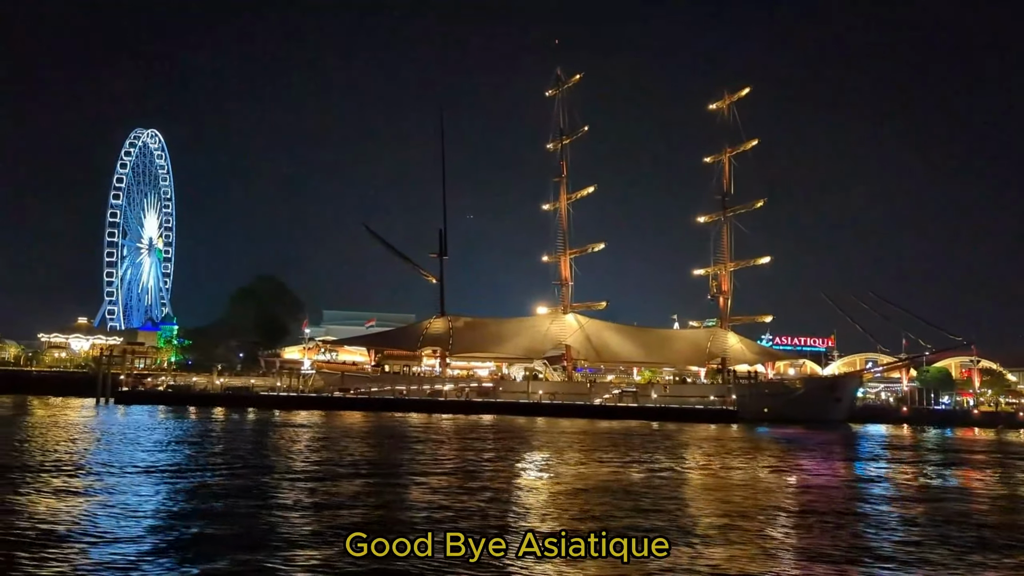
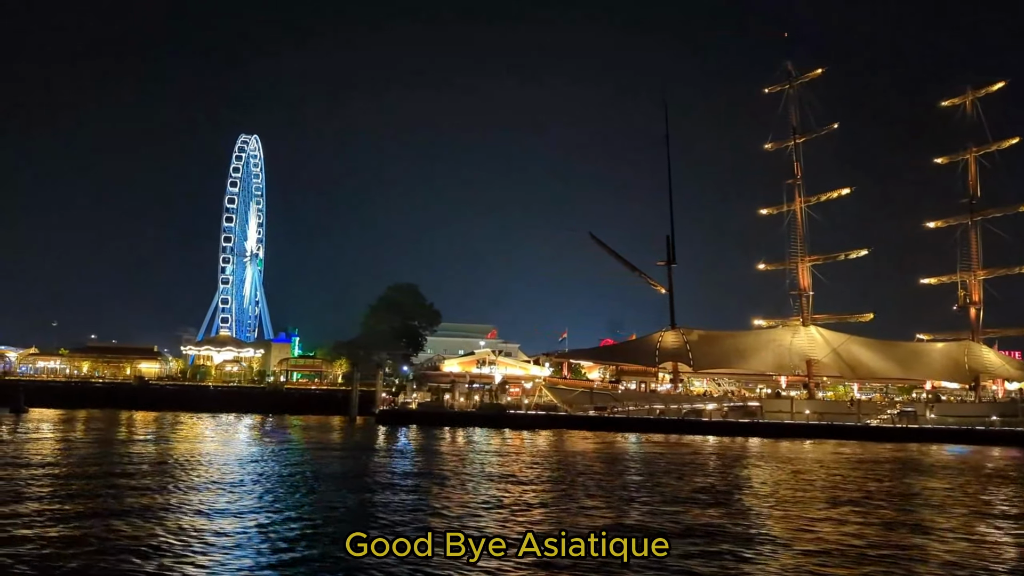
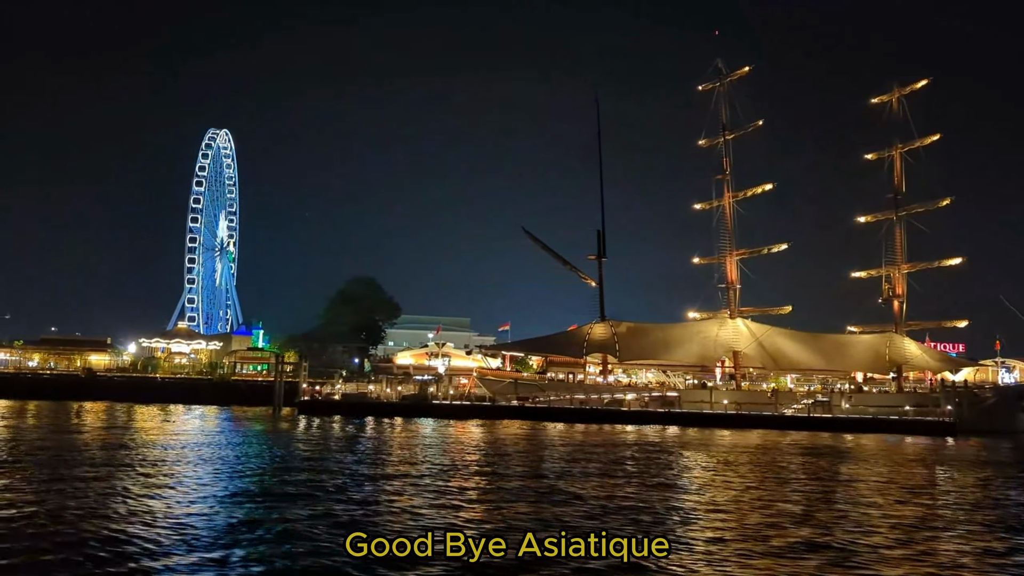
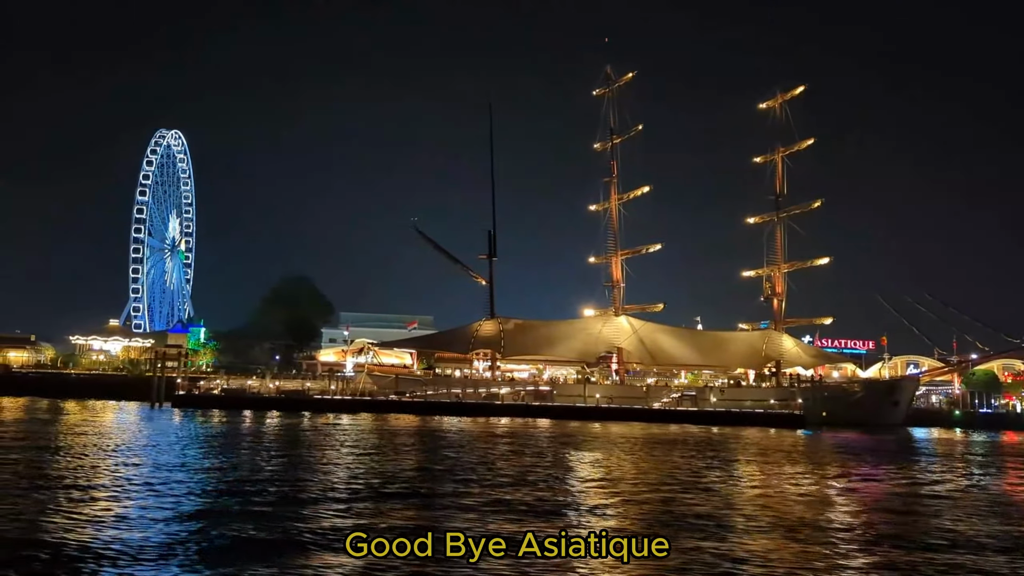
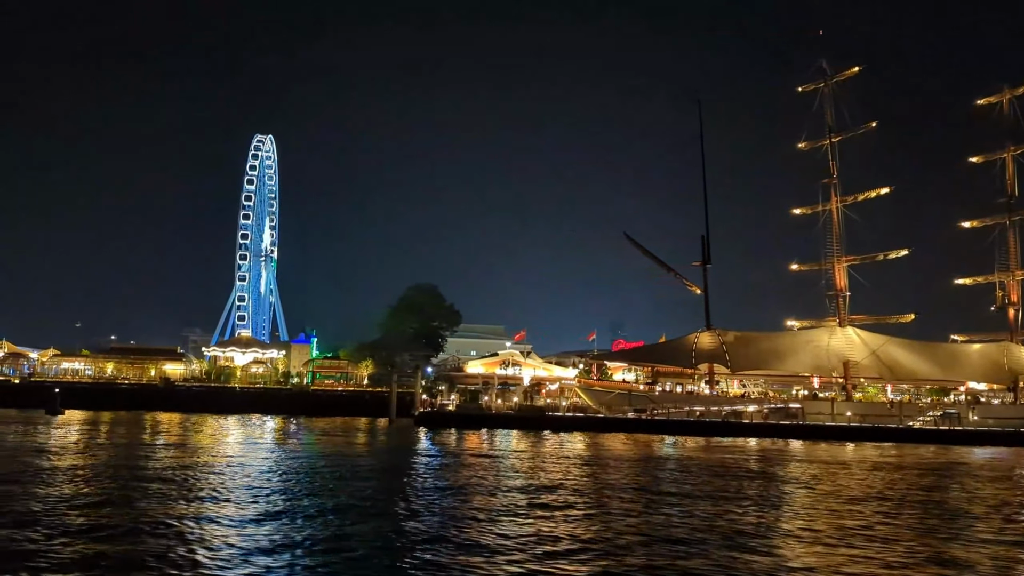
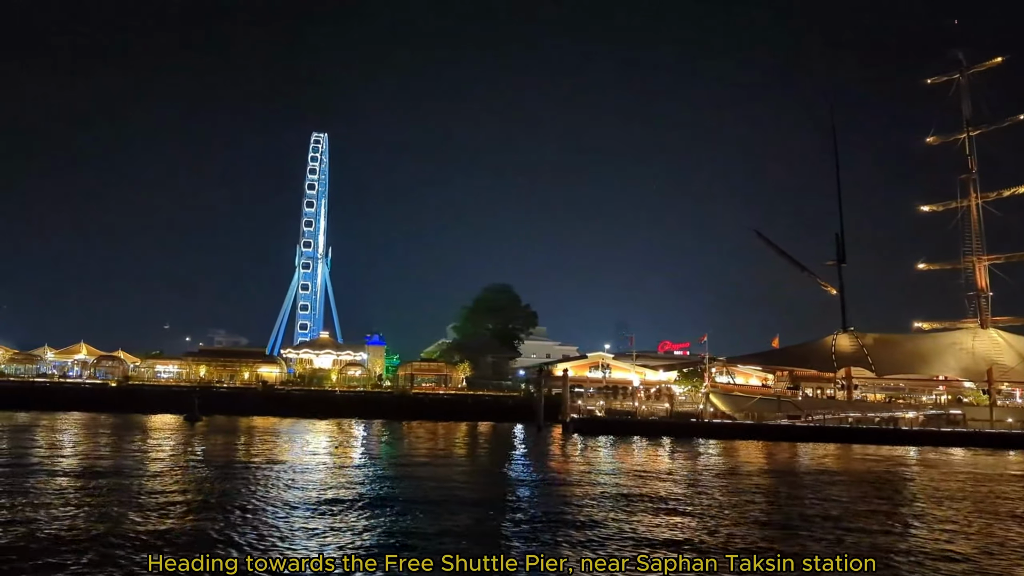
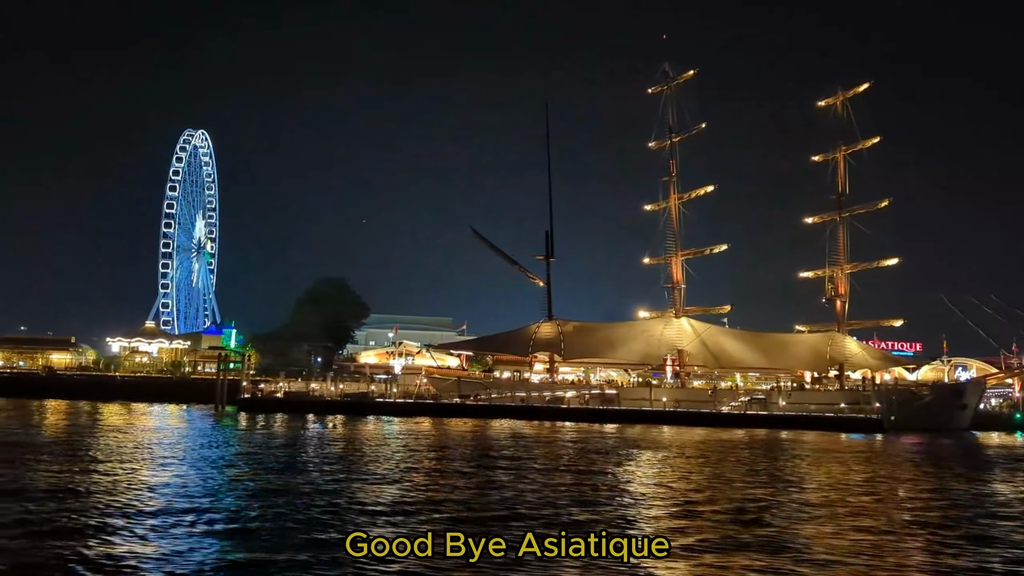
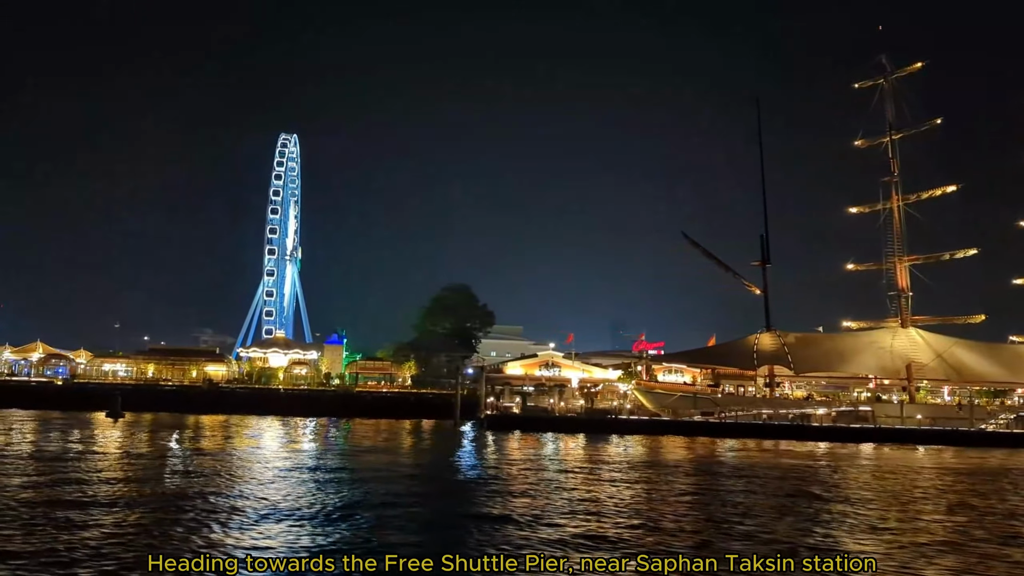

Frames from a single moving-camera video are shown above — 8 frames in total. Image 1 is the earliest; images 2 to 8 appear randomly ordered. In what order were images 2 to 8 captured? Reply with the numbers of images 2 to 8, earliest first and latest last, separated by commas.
4, 7, 3, 2, 5, 8, 6
